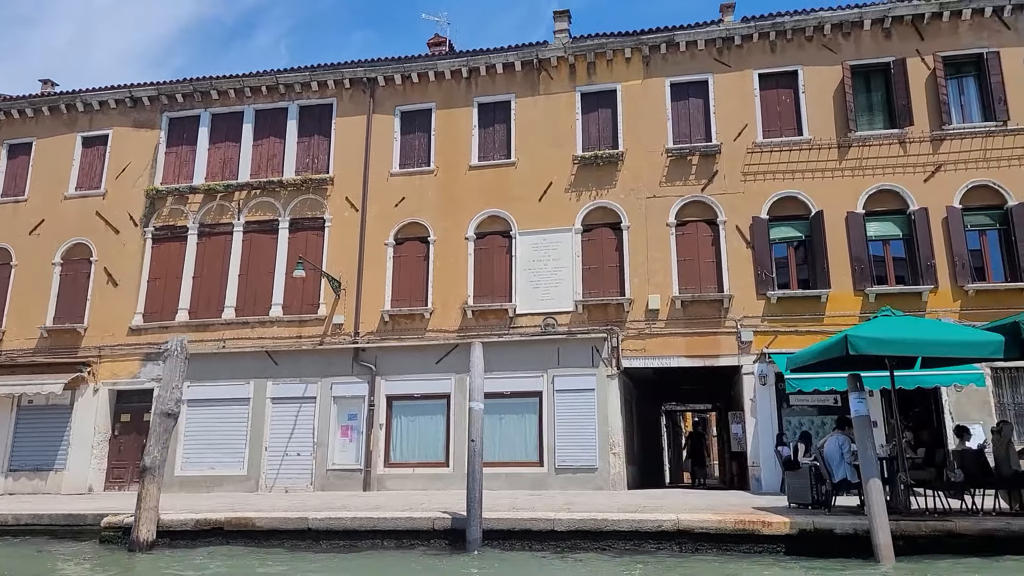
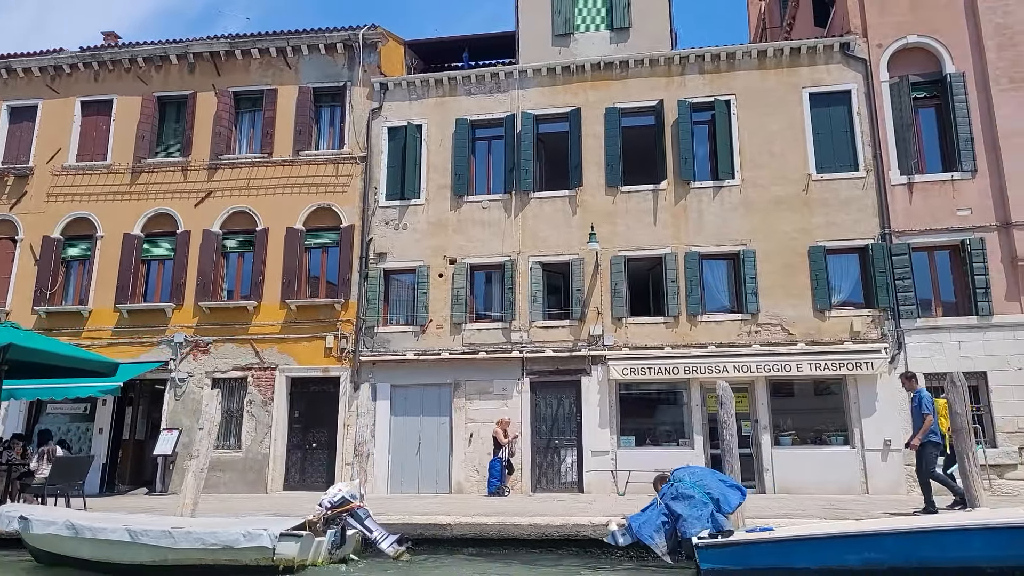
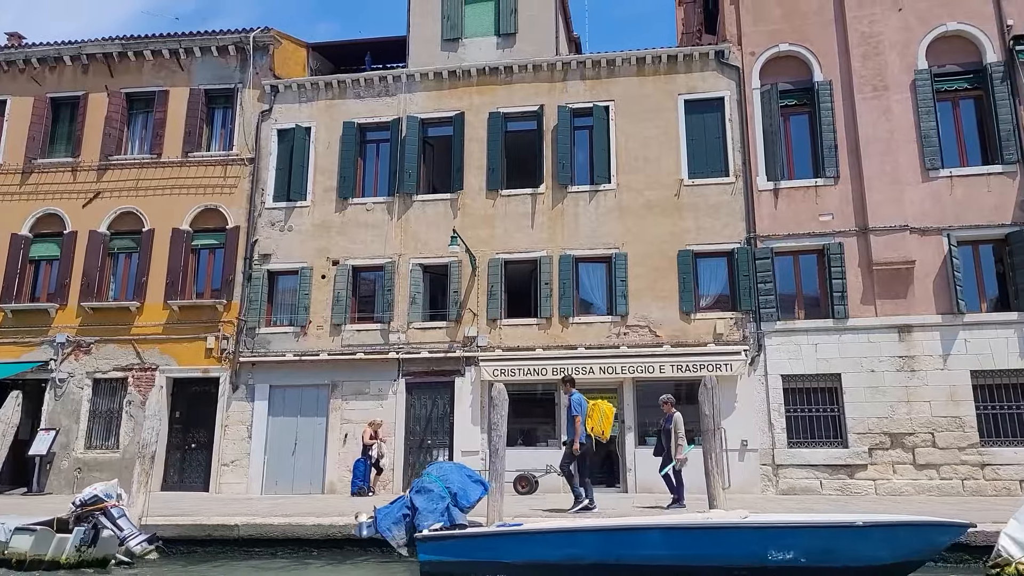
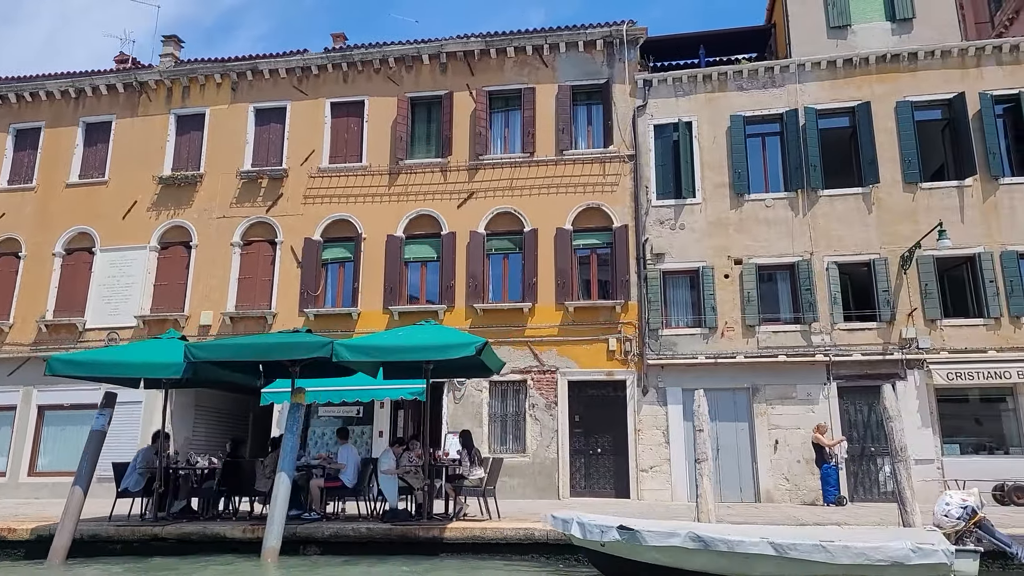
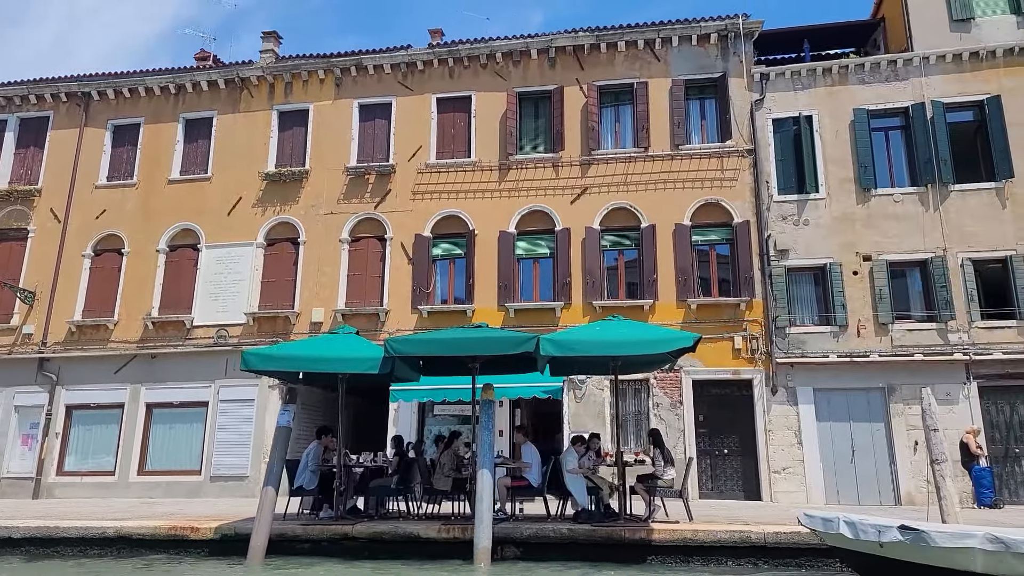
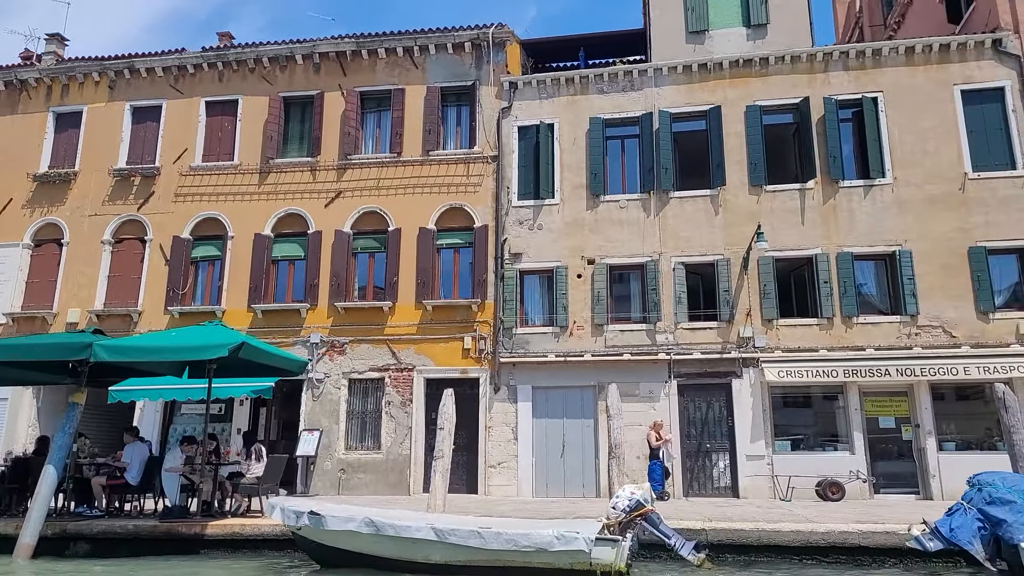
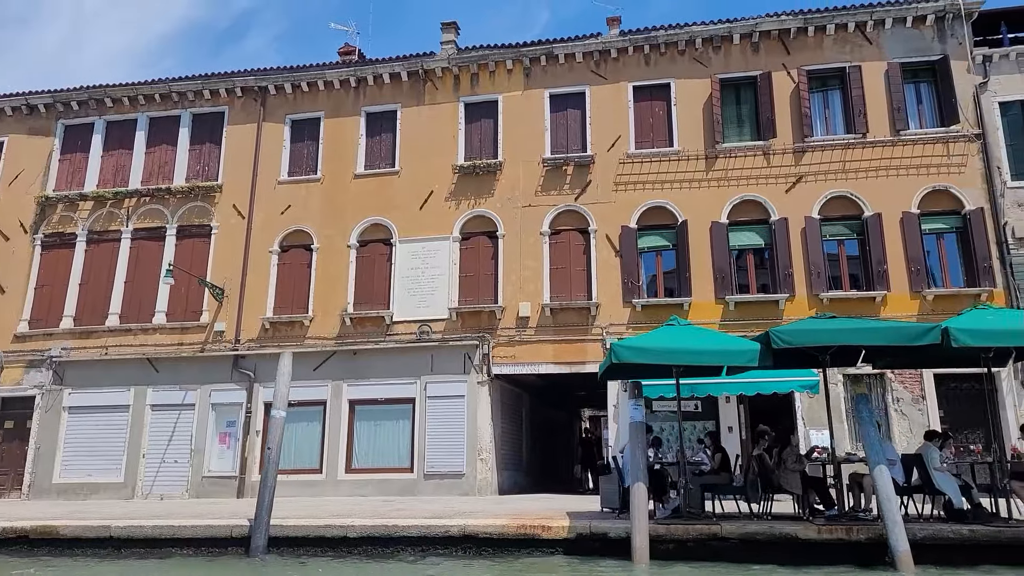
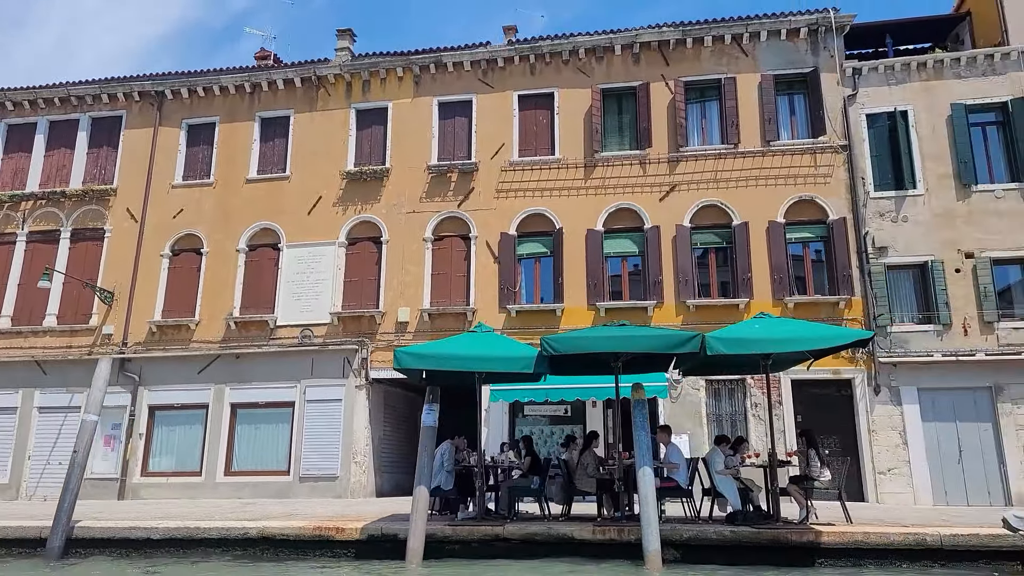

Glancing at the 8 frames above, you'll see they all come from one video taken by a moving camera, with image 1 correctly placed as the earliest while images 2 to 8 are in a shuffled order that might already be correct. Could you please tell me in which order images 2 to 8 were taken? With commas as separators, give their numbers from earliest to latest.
7, 8, 5, 4, 6, 2, 3
